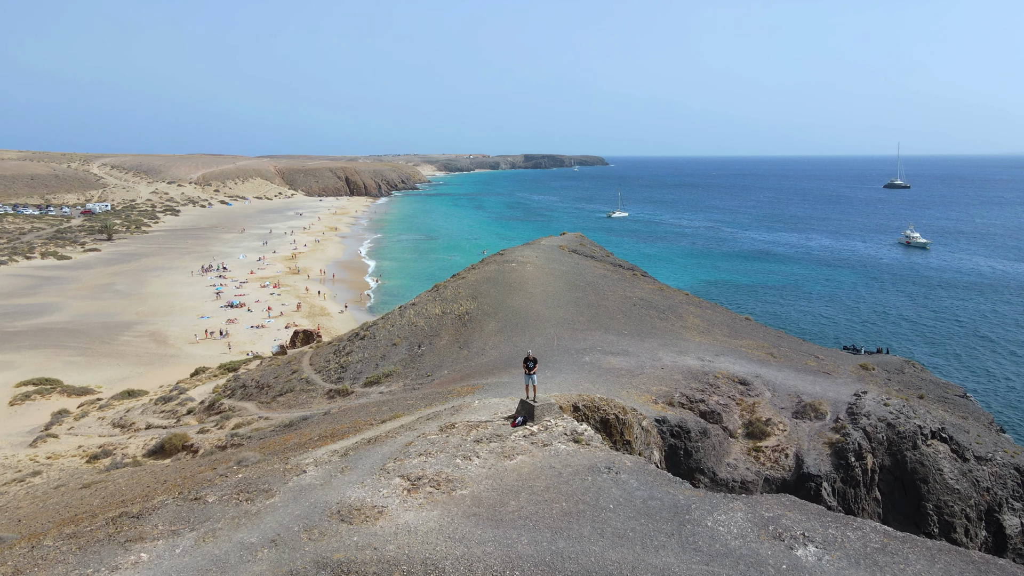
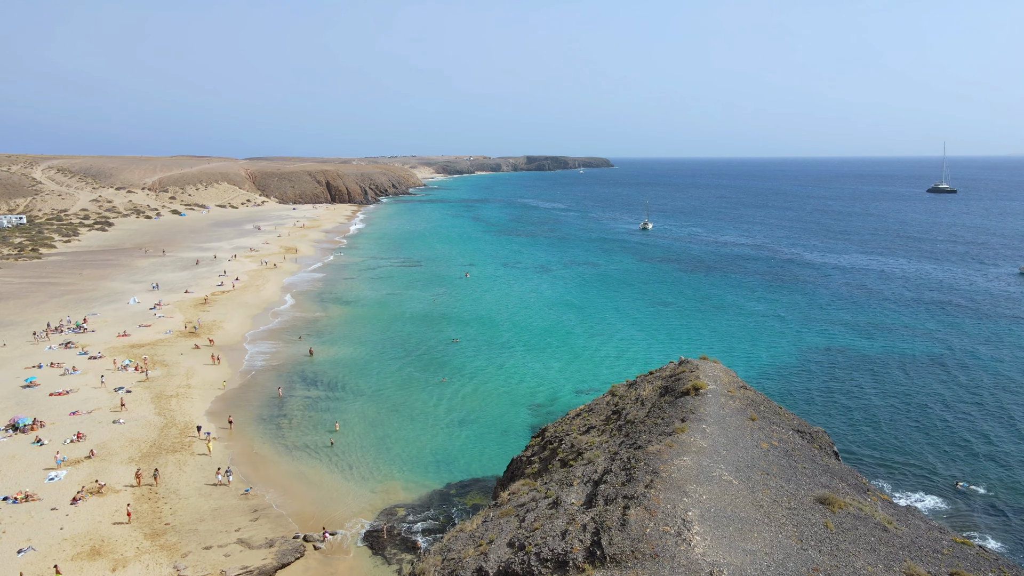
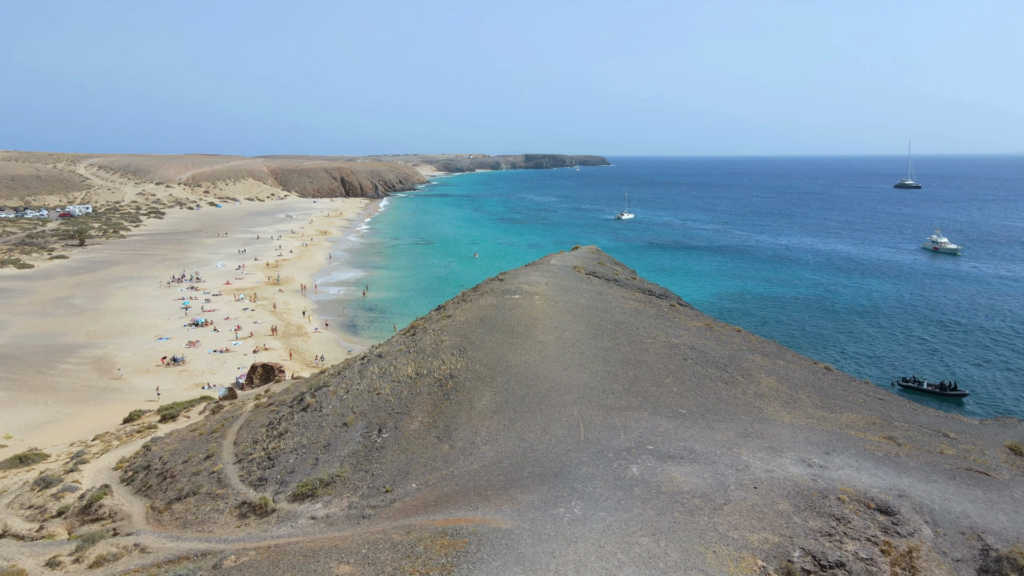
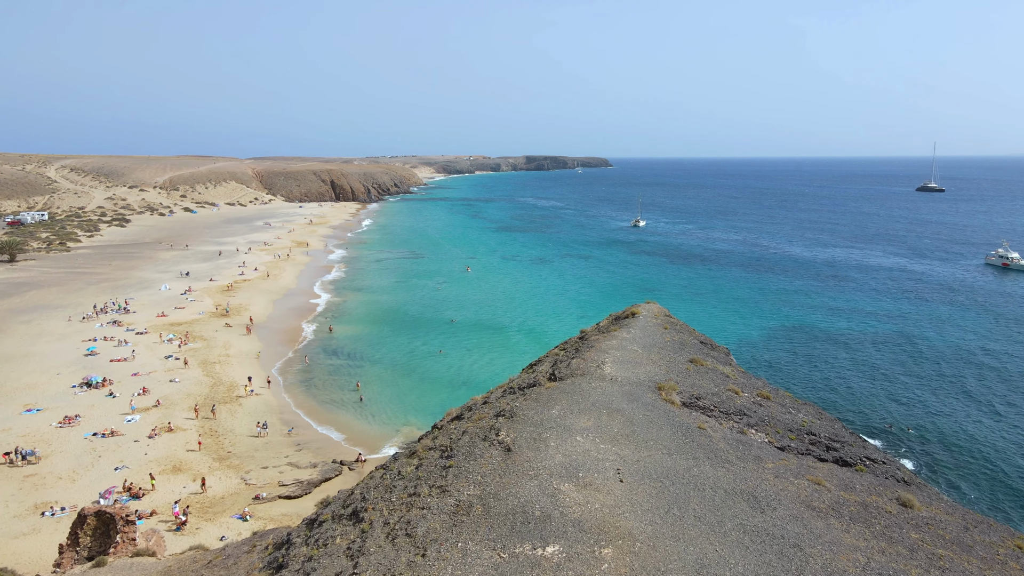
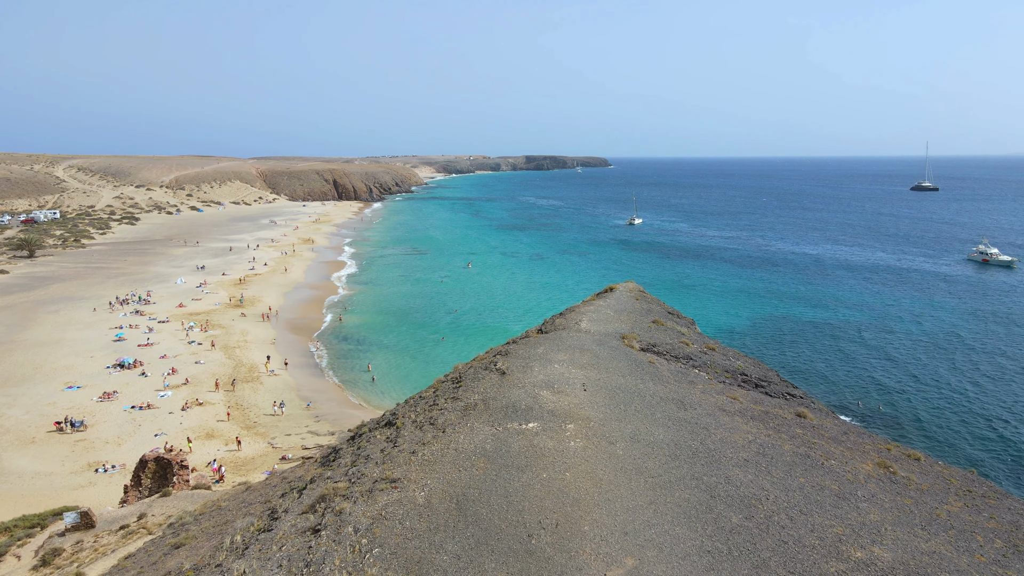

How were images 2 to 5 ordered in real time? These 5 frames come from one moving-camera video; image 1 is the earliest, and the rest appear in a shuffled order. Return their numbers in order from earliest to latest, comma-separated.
3, 5, 4, 2
